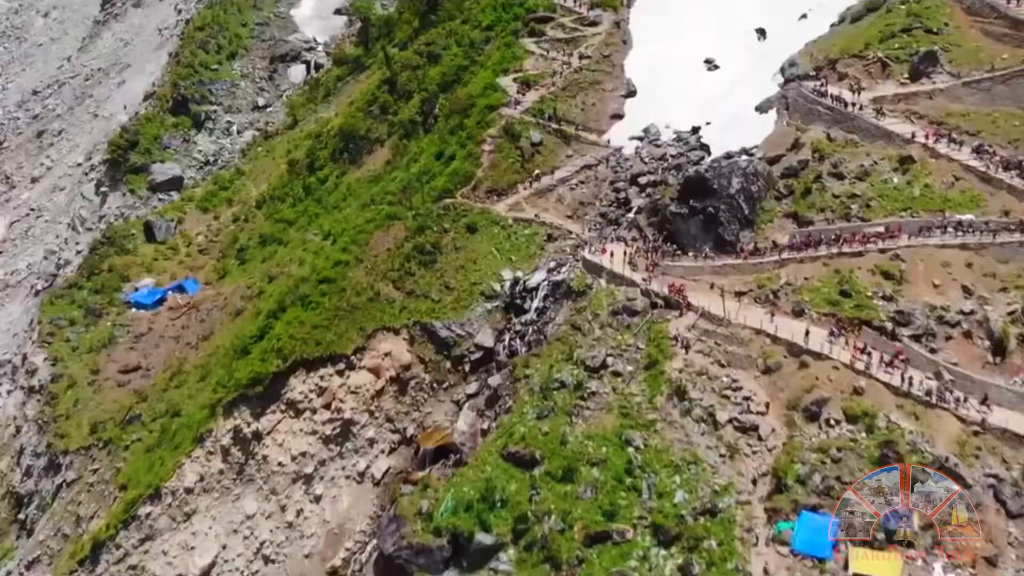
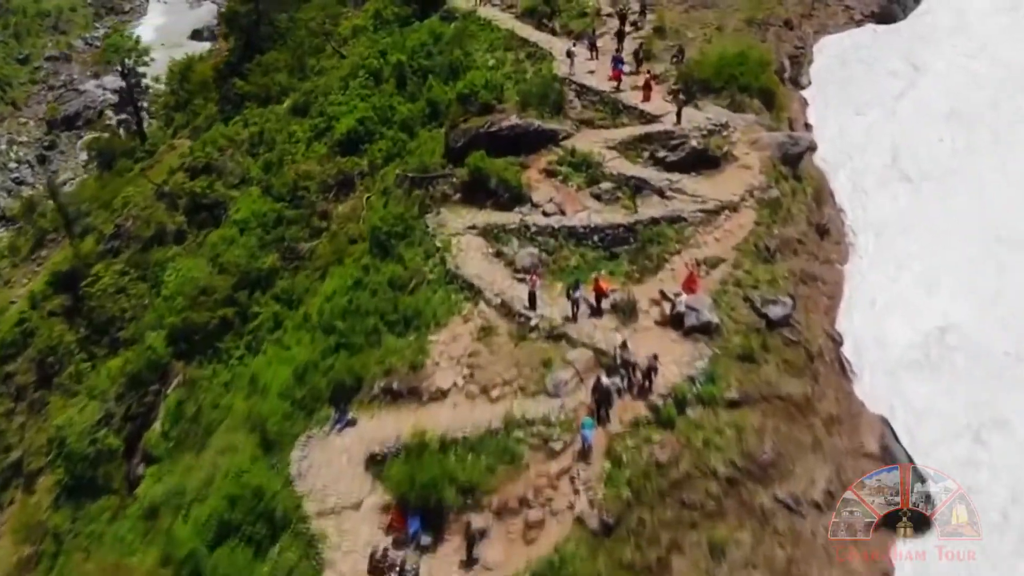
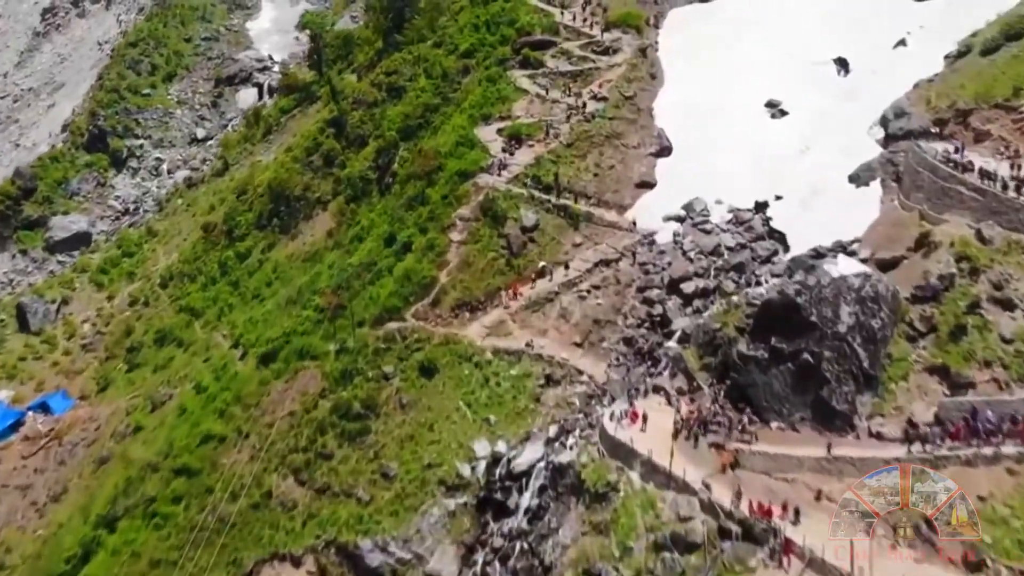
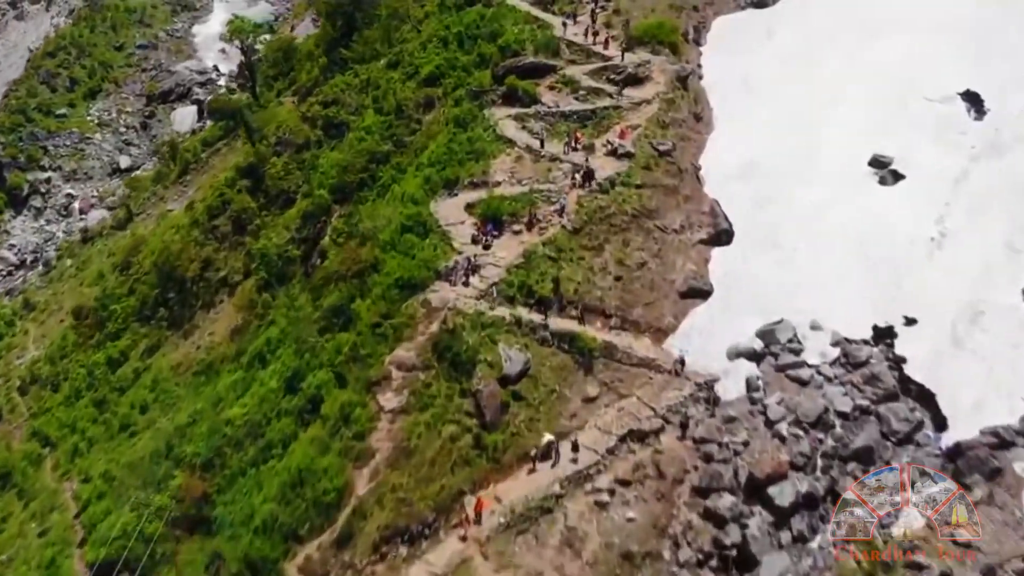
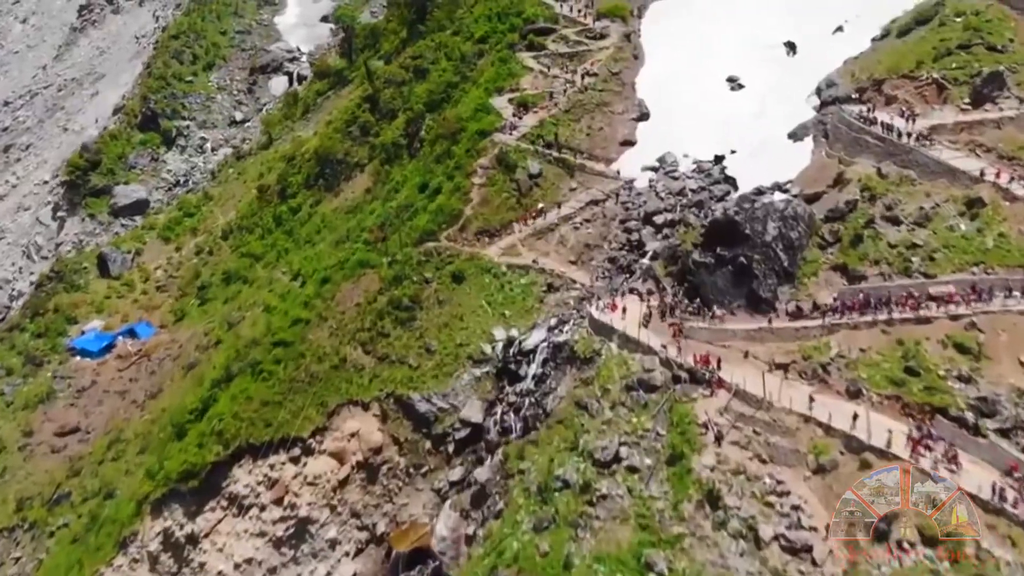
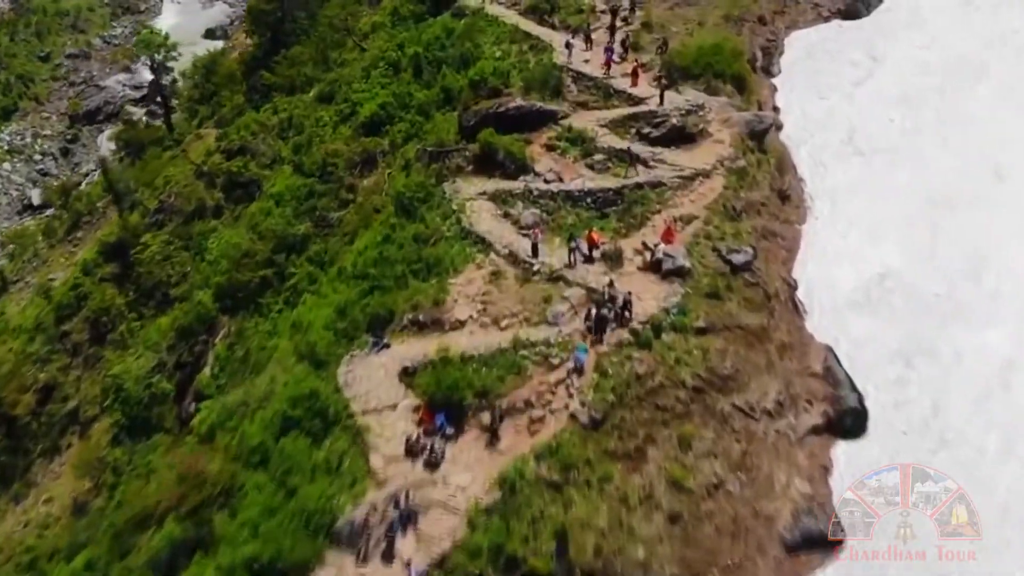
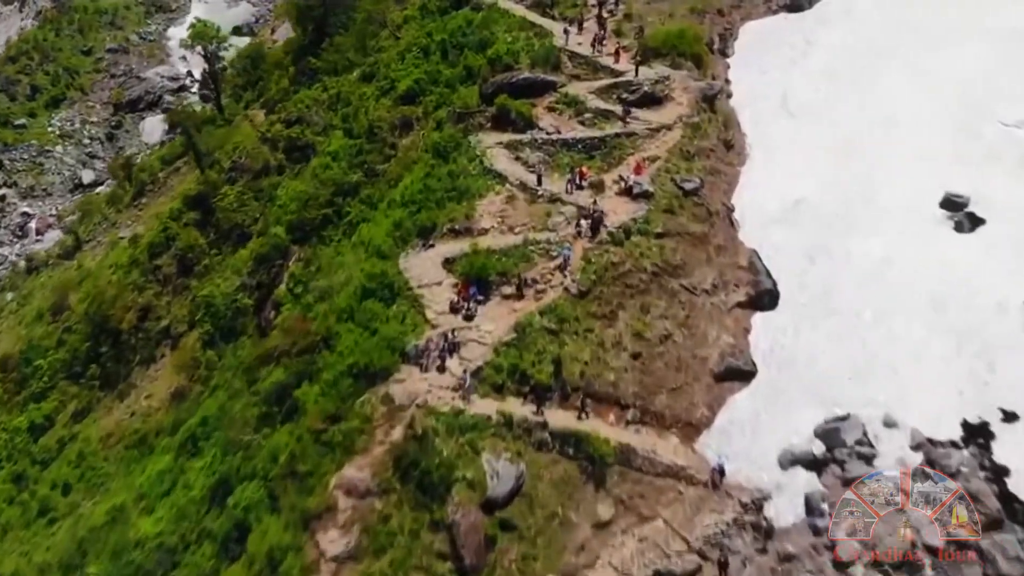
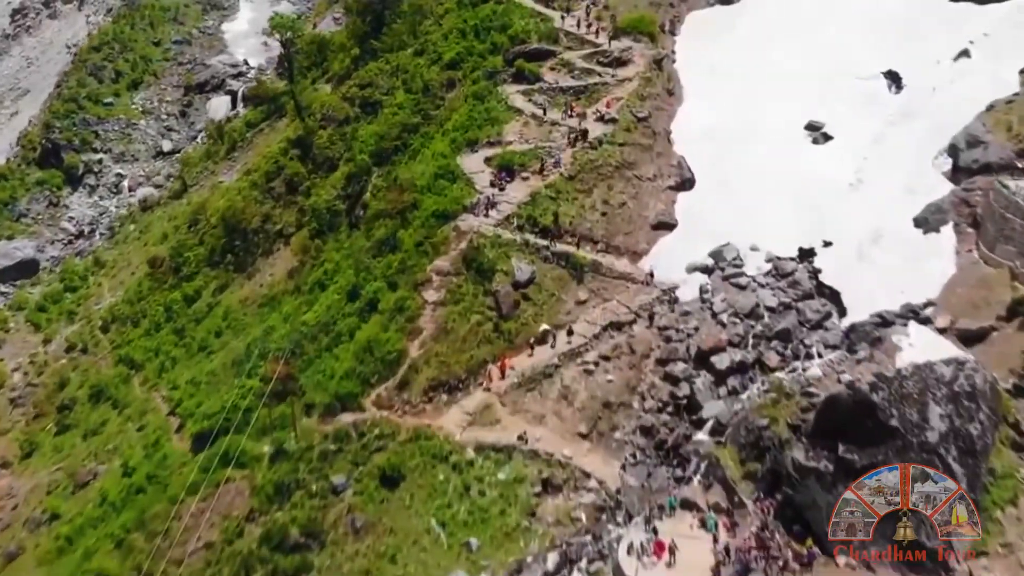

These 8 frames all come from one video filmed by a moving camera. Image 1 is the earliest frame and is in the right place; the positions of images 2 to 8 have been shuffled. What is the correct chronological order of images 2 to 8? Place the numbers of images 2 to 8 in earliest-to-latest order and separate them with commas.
5, 3, 8, 4, 7, 6, 2
